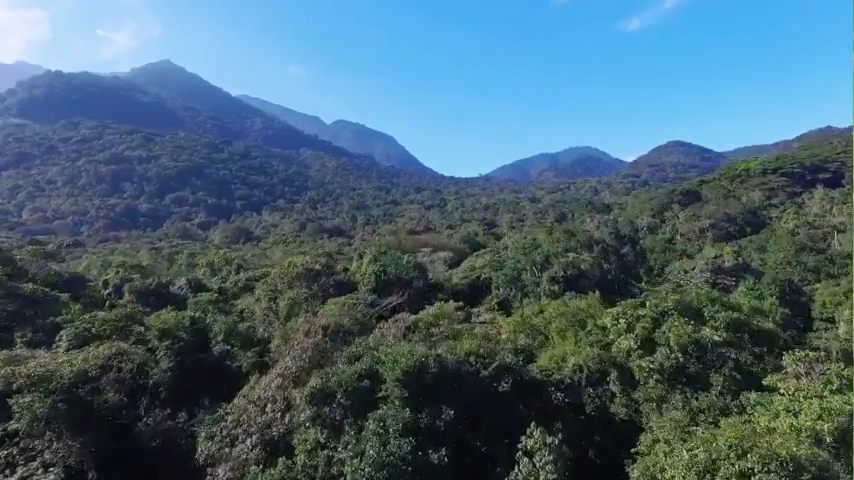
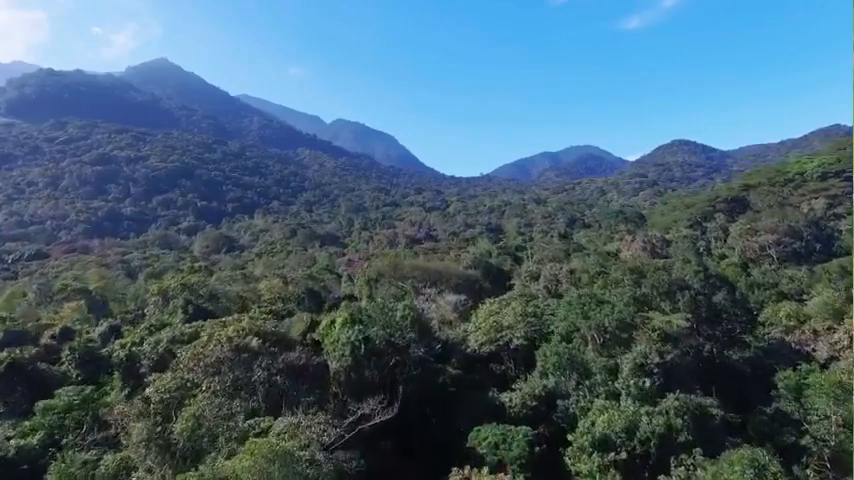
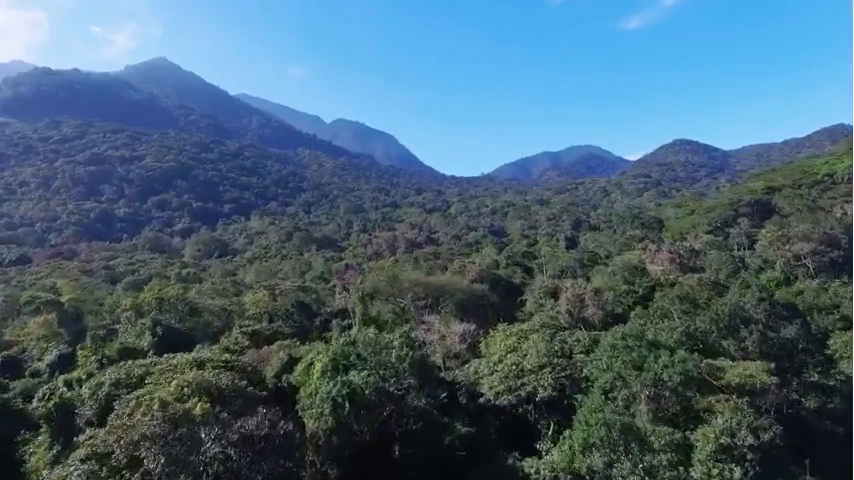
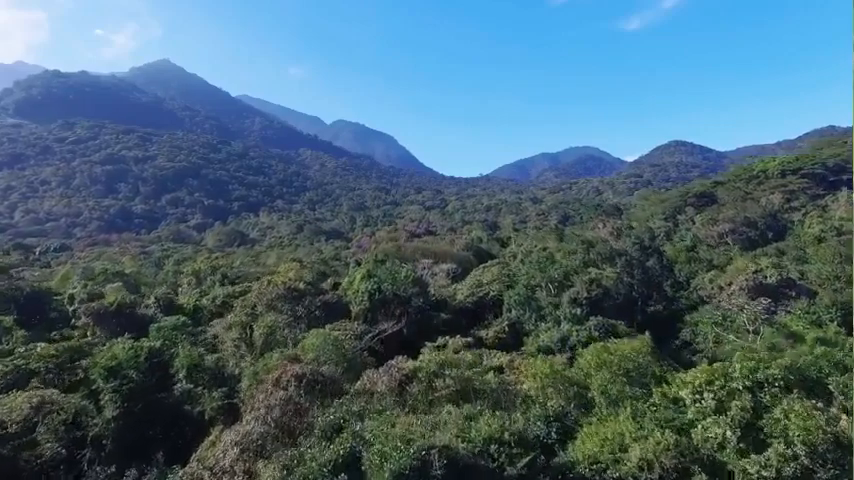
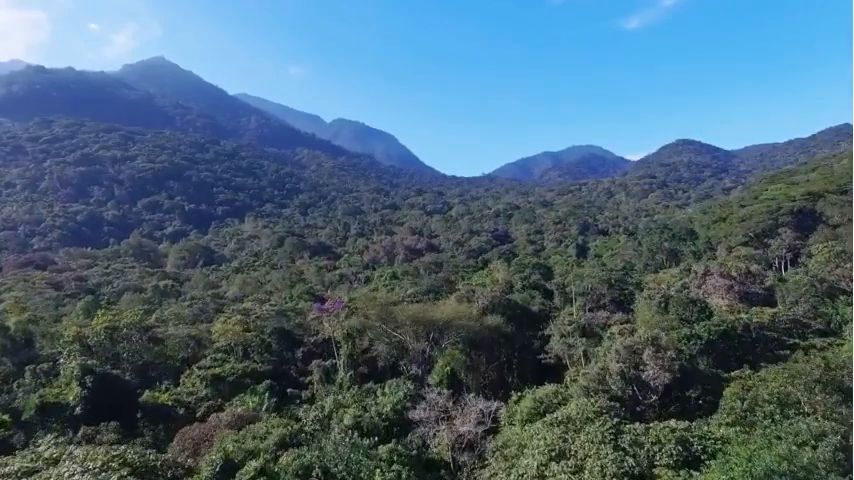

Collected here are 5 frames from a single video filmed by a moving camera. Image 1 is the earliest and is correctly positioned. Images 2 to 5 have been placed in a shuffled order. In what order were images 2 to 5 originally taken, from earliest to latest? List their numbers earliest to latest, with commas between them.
4, 2, 3, 5
